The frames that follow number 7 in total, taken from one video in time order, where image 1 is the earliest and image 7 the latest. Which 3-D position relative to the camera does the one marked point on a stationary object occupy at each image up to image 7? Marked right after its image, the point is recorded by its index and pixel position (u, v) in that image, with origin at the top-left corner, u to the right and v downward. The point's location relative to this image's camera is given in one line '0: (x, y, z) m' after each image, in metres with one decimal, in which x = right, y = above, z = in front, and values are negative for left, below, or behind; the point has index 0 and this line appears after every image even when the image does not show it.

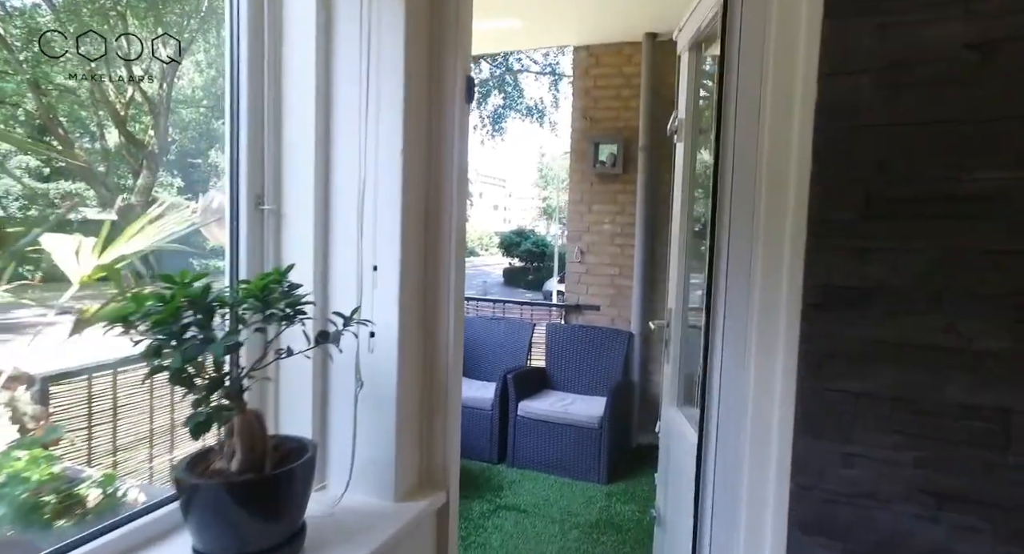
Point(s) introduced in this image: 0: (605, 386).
0: (+0.6, -0.7, +4.0) m
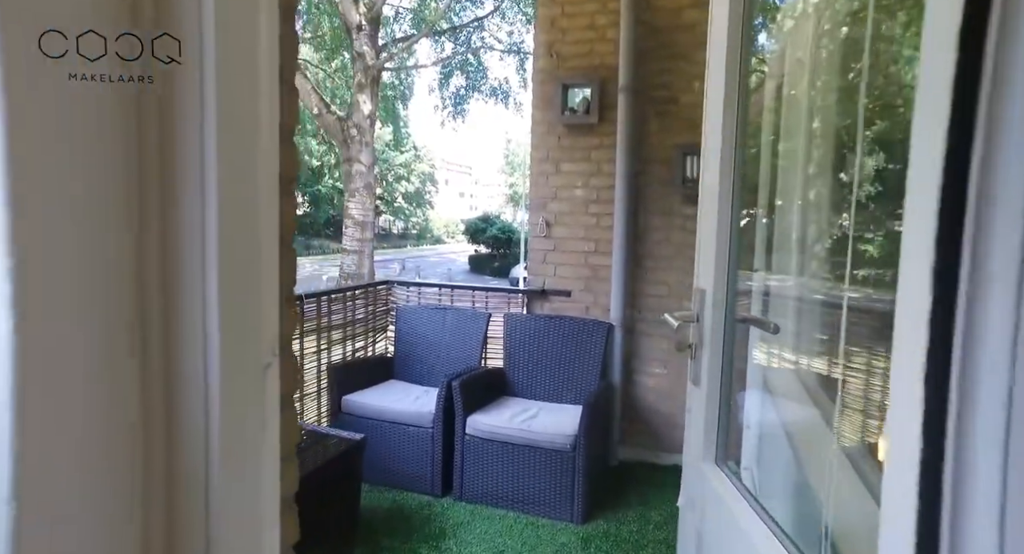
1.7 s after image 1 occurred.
0: (+0.3, -0.6, +3.2) m
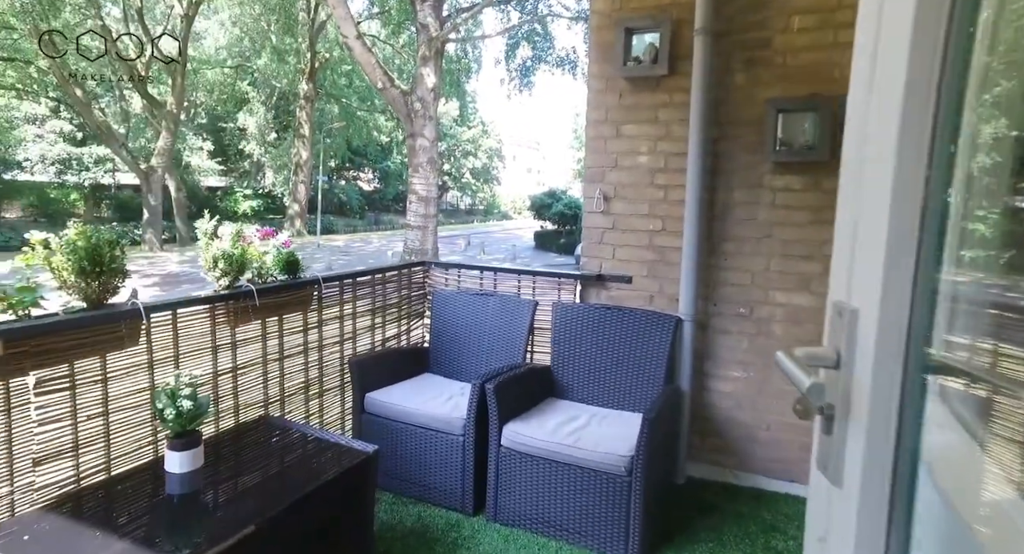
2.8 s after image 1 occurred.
0: (+0.5, -0.5, +2.7) m
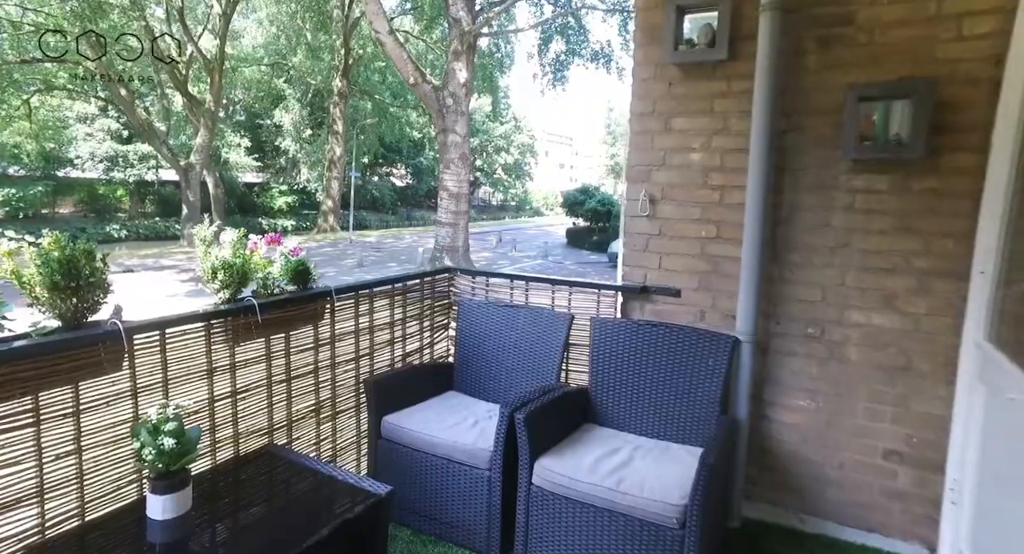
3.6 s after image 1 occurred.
0: (+0.7, -0.6, +2.4) m
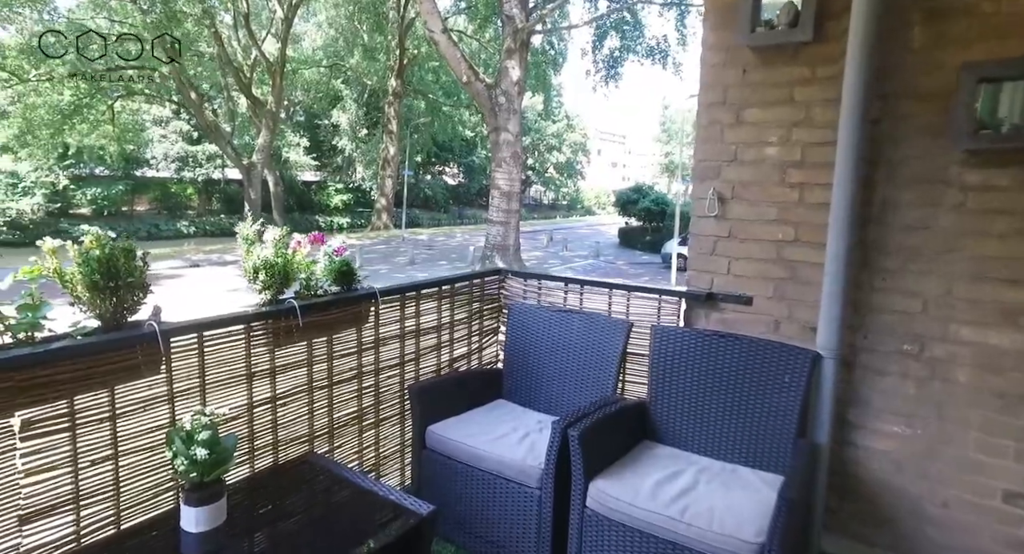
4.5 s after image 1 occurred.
0: (+0.9, -0.6, +2.2) m
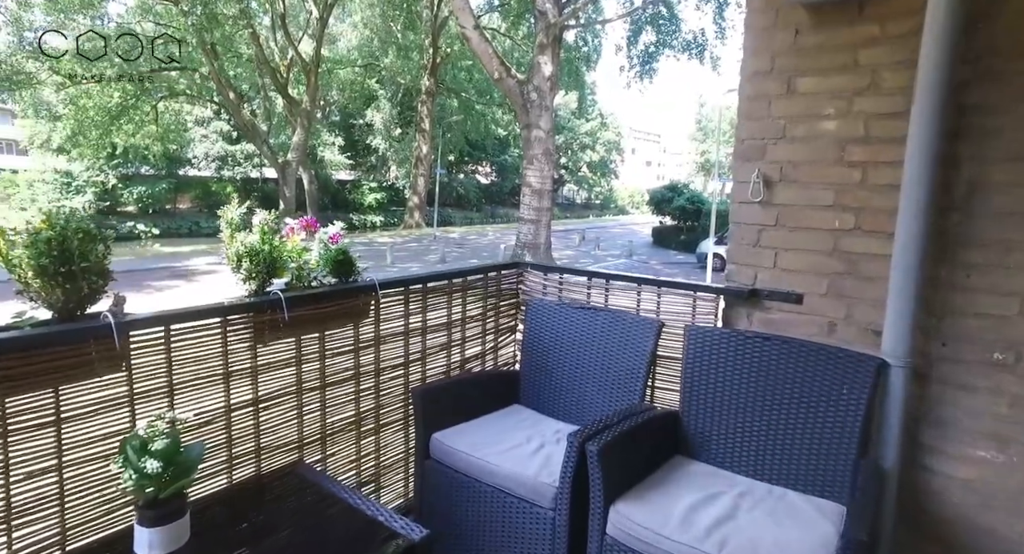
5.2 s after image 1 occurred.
0: (+0.9, -0.6, +1.8) m
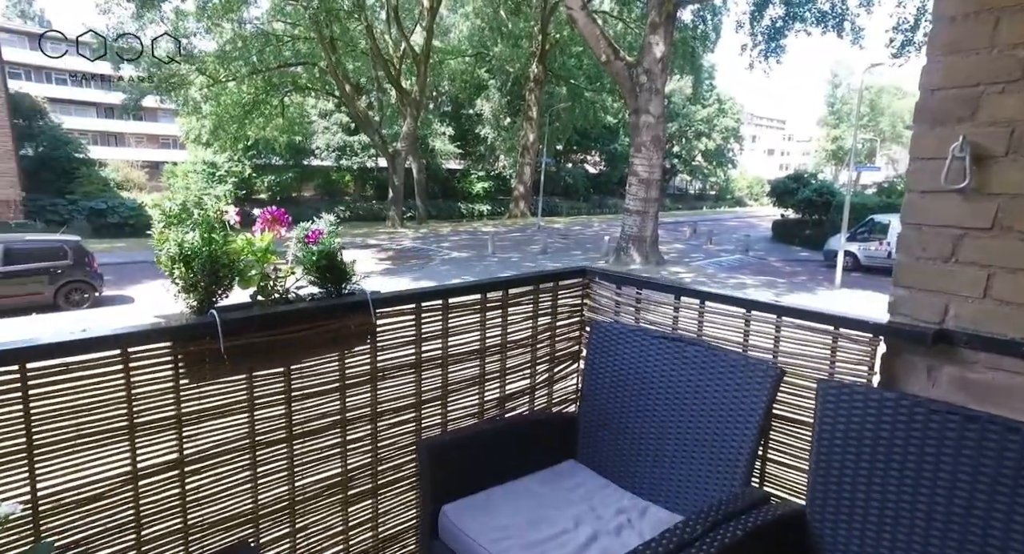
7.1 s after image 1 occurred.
0: (+0.9, -0.7, +1.0) m
